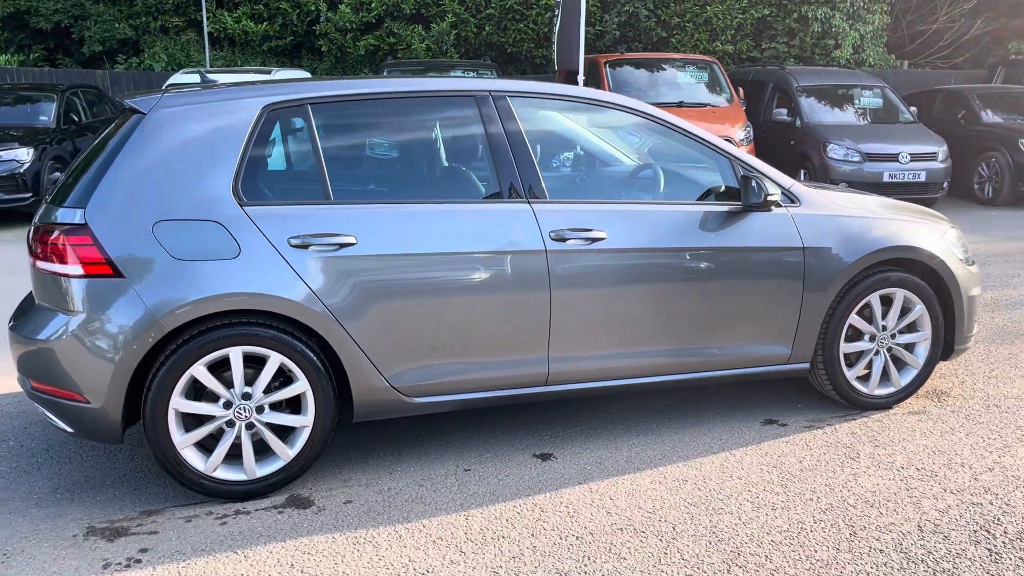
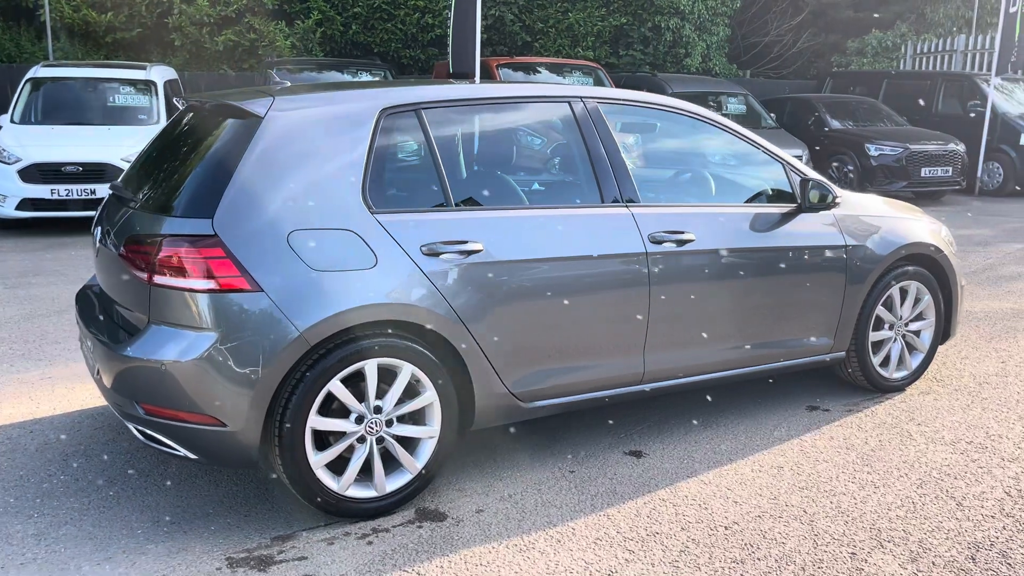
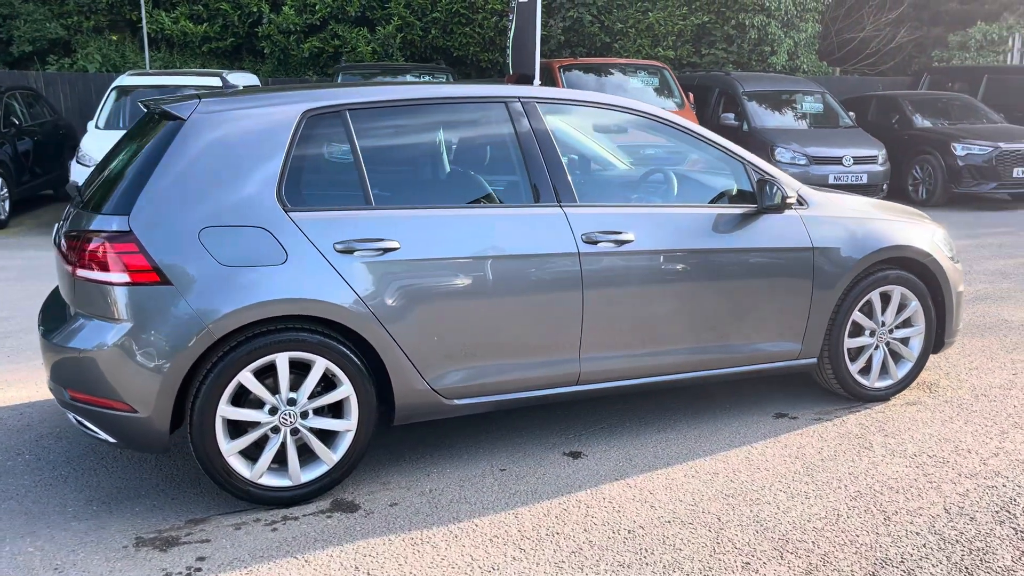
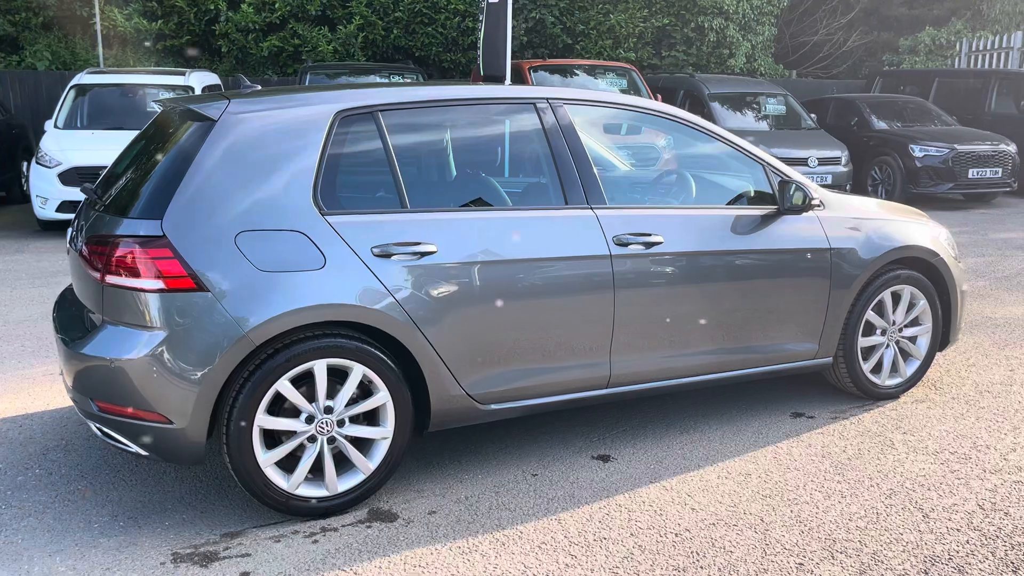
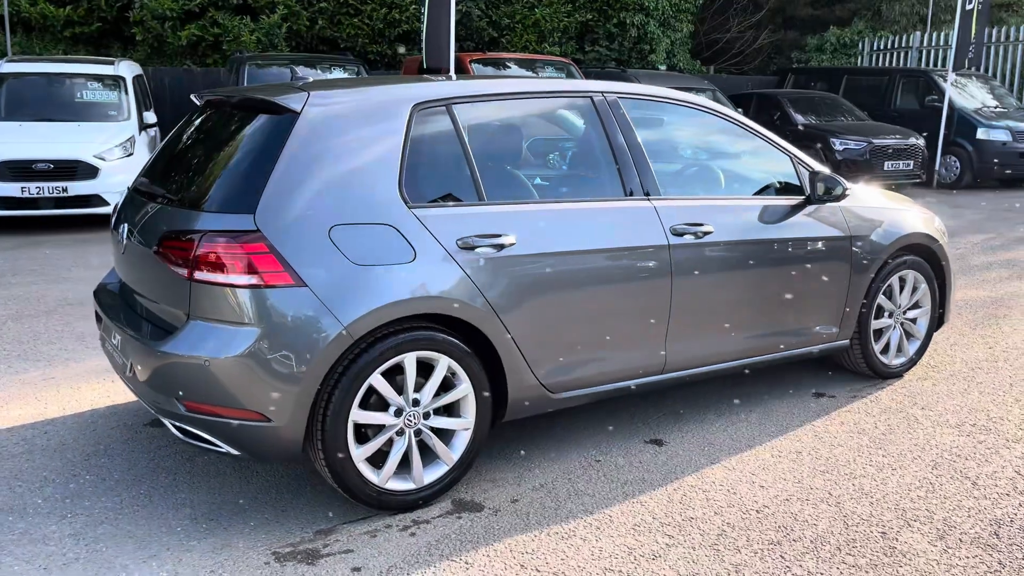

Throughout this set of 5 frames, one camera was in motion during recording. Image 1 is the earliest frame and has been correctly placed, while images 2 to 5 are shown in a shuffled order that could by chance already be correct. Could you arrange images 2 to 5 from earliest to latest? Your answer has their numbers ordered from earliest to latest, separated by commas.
3, 4, 2, 5
